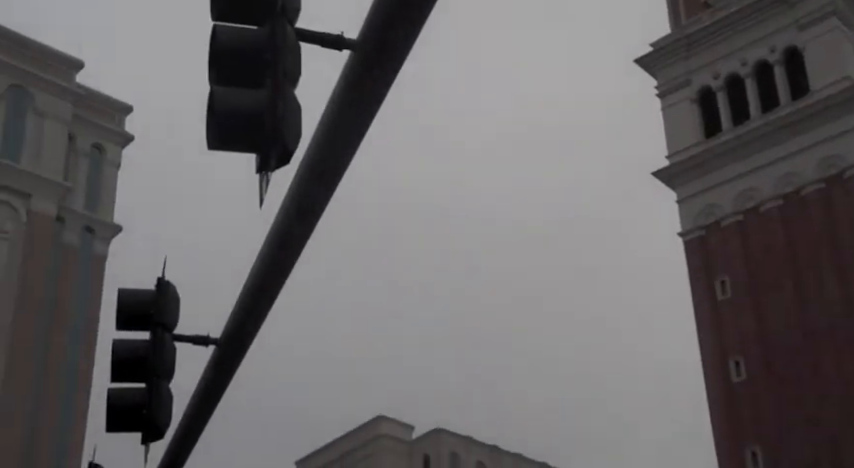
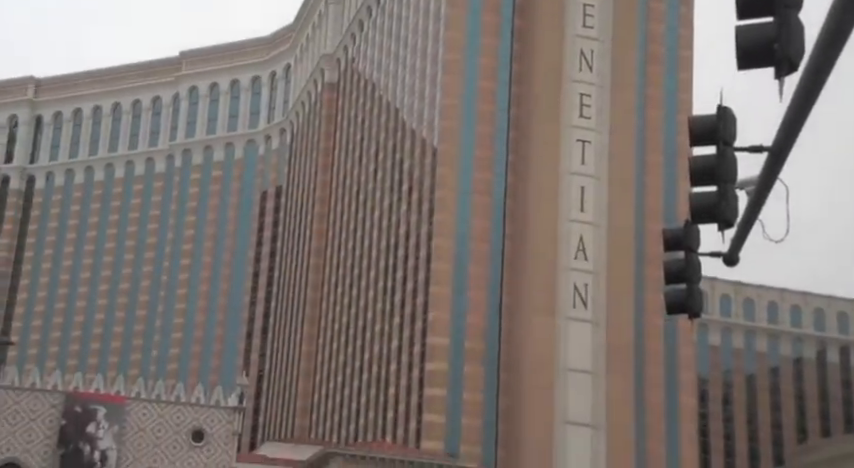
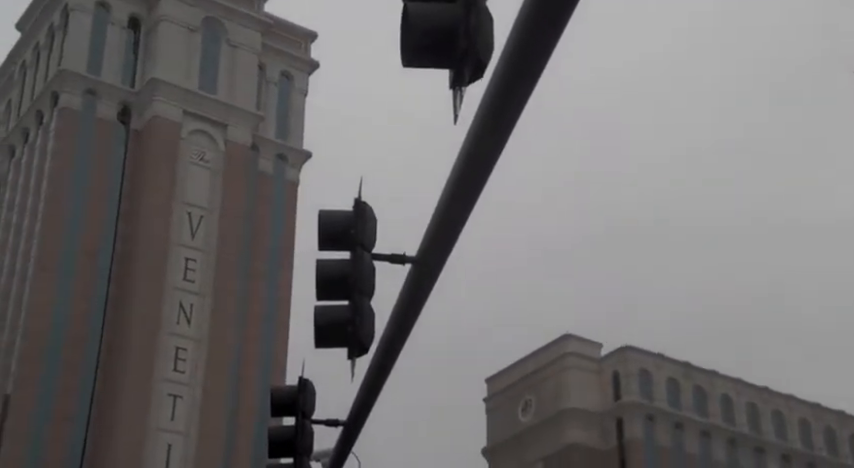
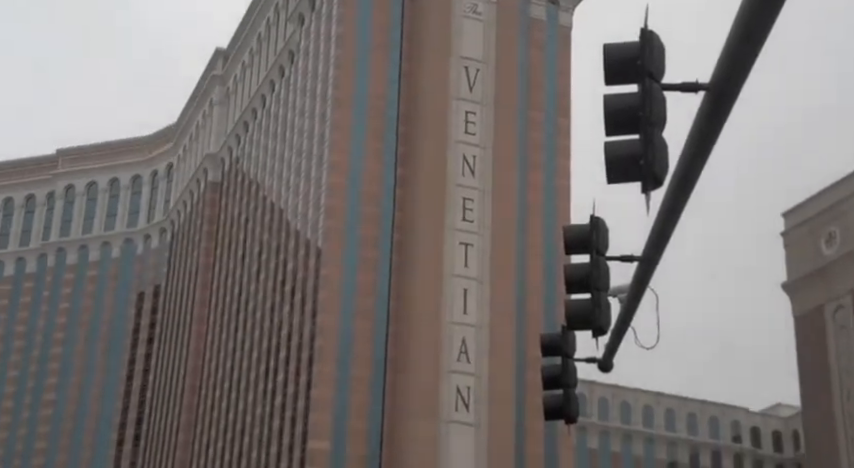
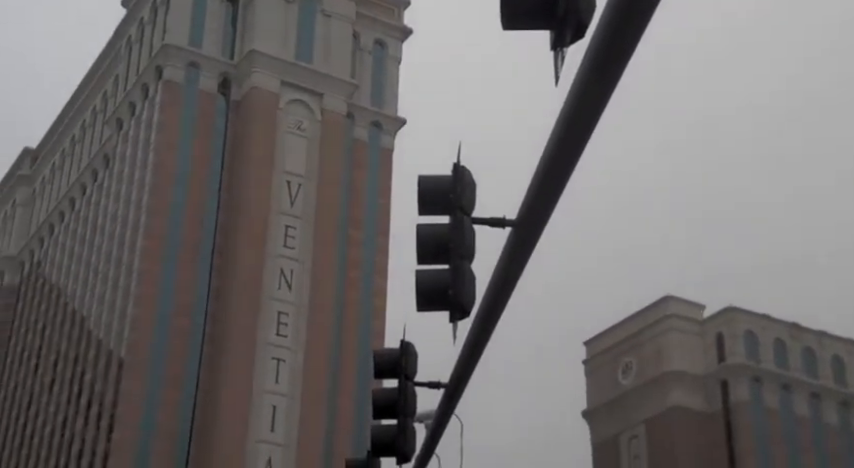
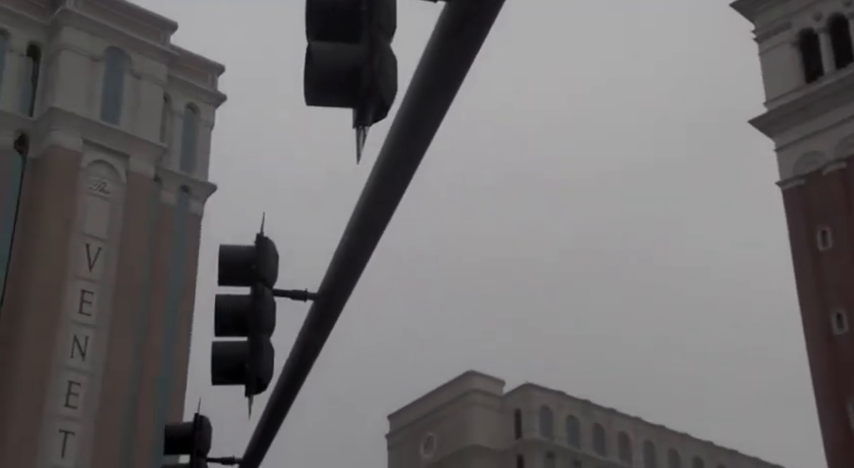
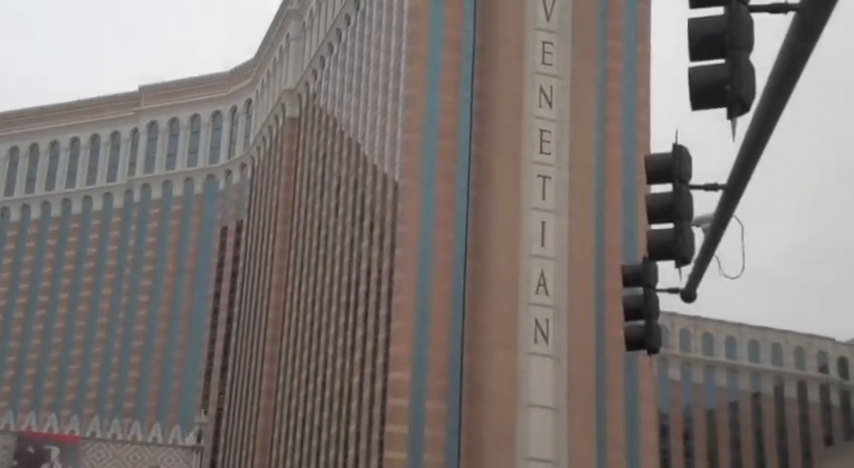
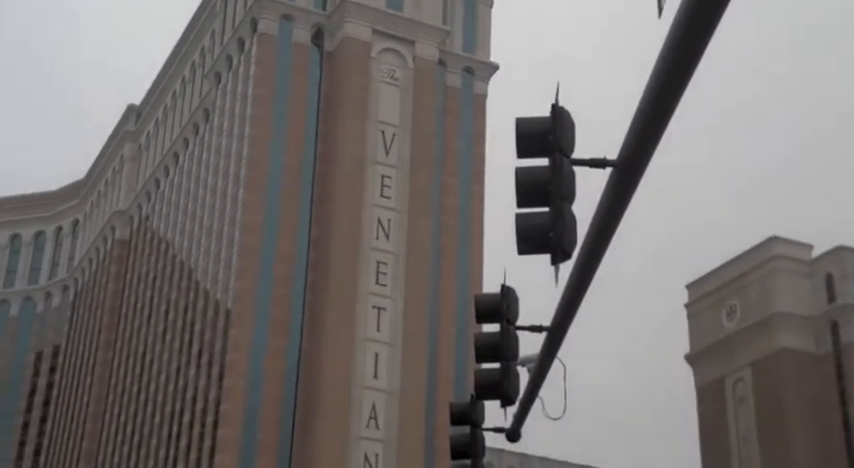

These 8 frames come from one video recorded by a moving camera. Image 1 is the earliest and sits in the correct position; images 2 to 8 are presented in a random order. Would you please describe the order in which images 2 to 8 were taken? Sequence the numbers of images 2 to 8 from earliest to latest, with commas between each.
6, 3, 5, 8, 4, 7, 2
